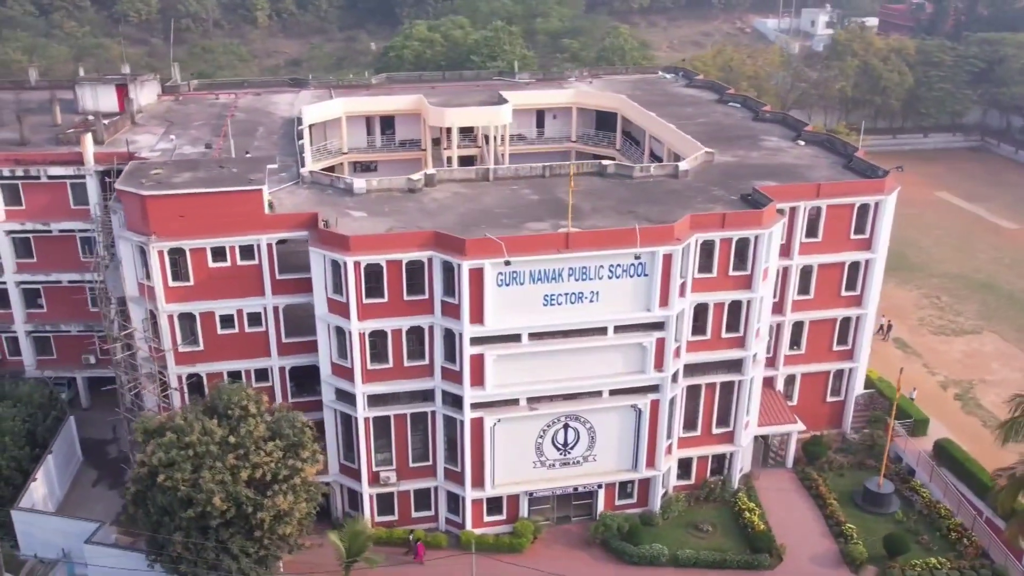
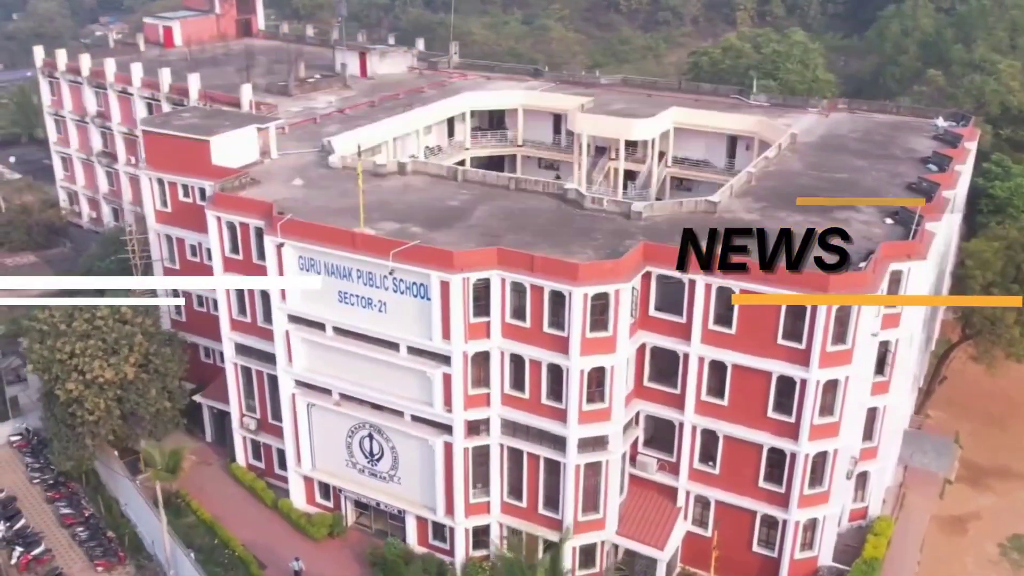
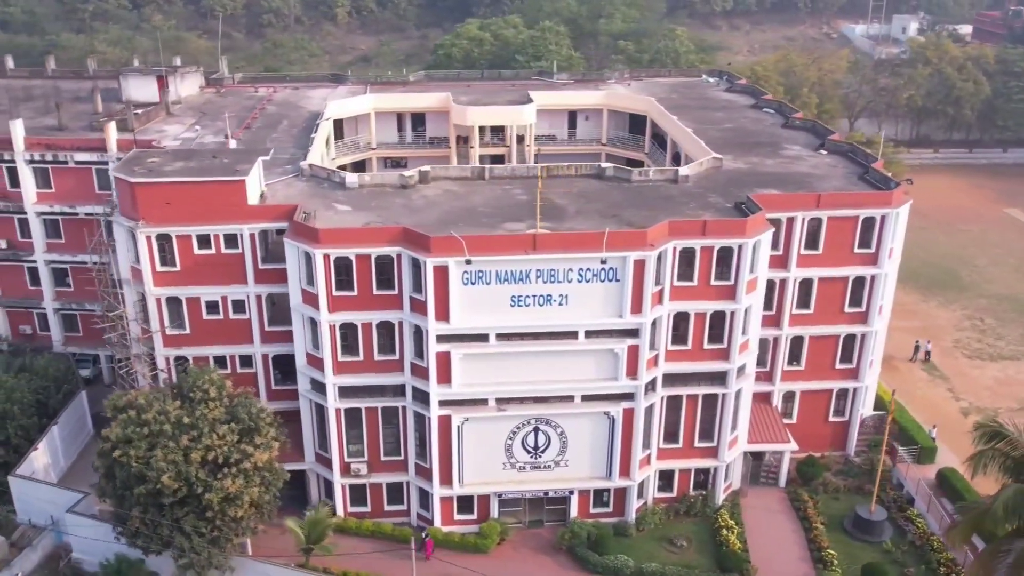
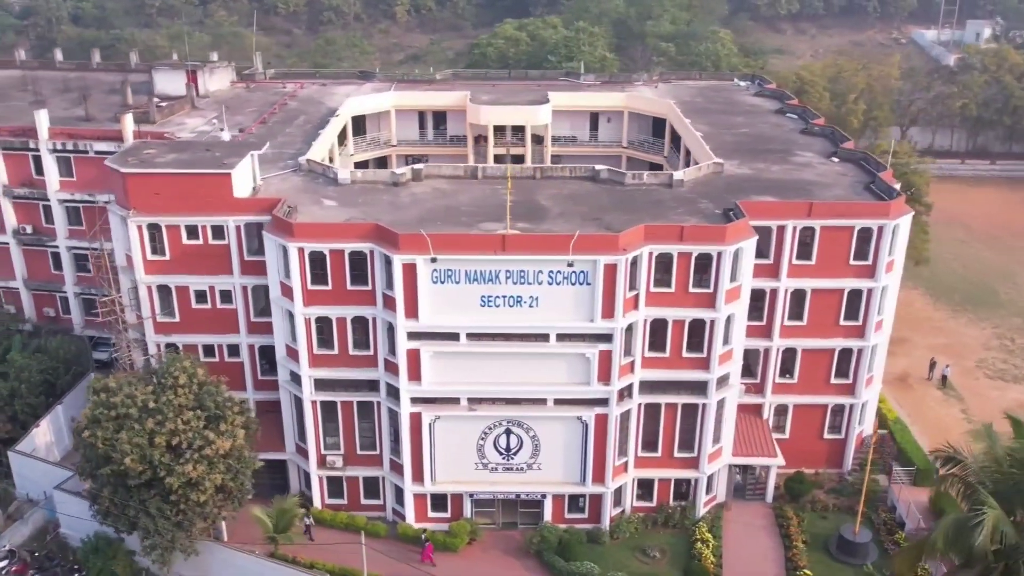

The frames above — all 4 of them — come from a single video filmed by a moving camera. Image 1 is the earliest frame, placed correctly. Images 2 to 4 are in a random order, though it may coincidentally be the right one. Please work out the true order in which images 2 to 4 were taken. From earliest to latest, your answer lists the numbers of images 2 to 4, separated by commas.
3, 4, 2
